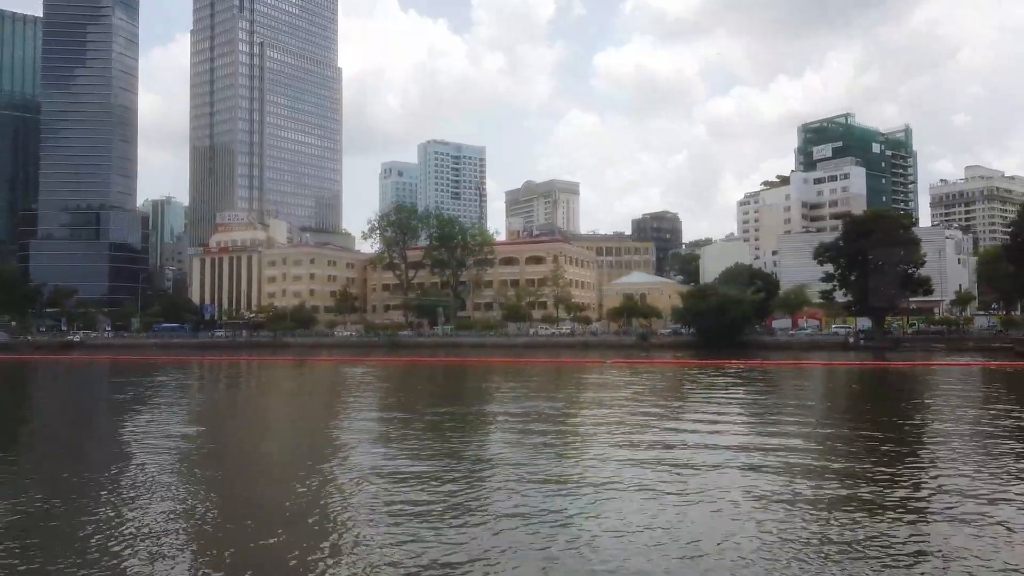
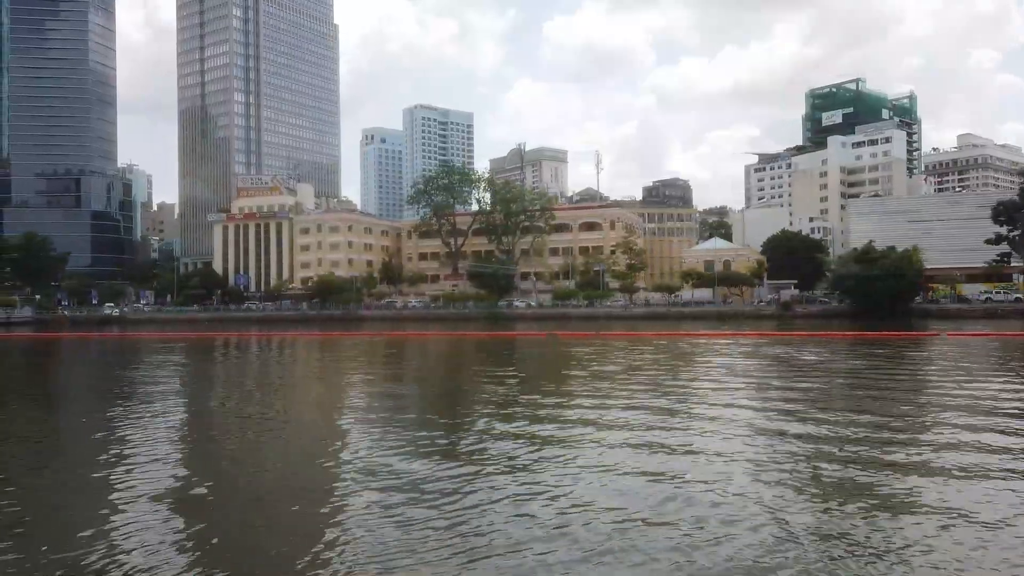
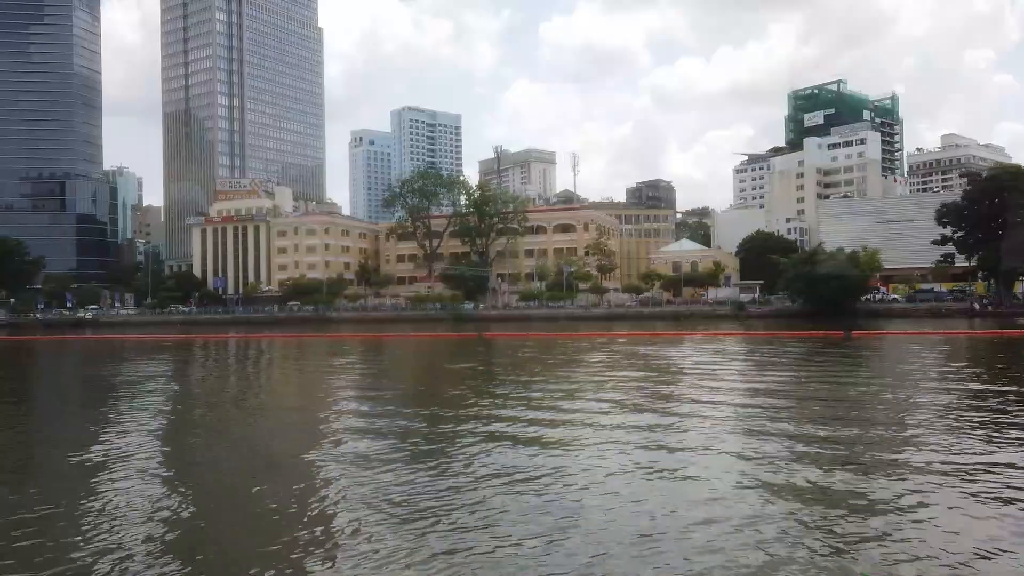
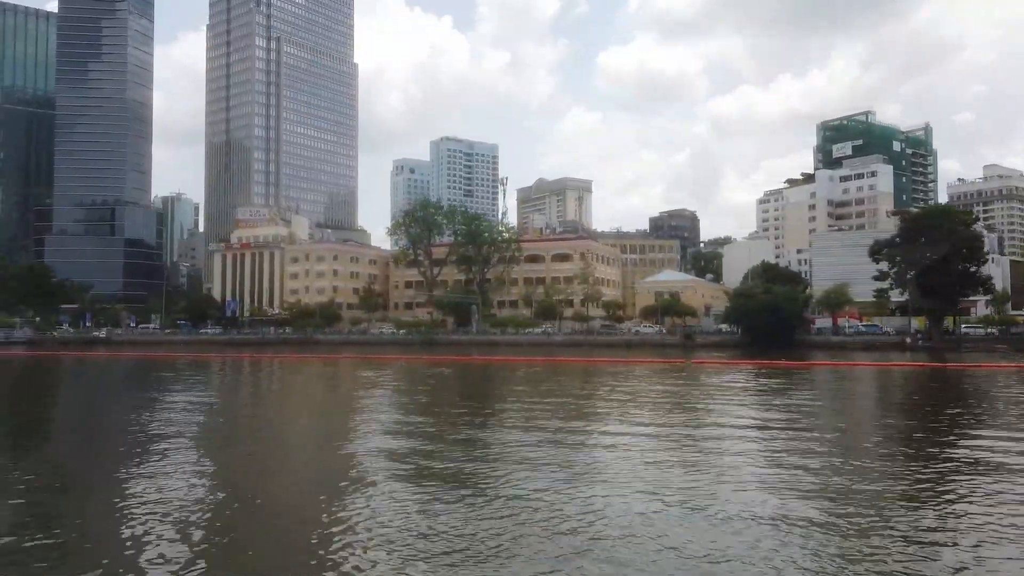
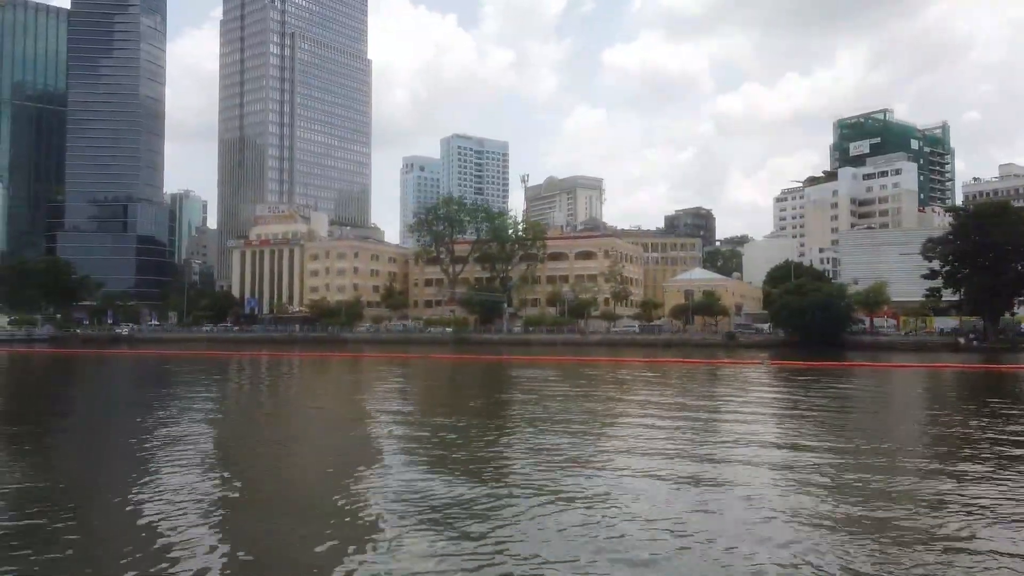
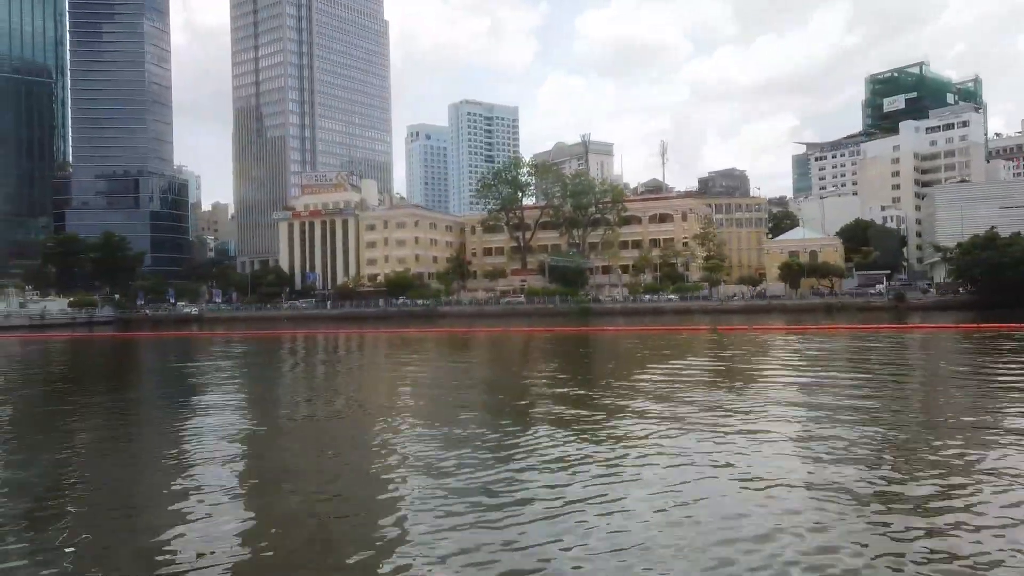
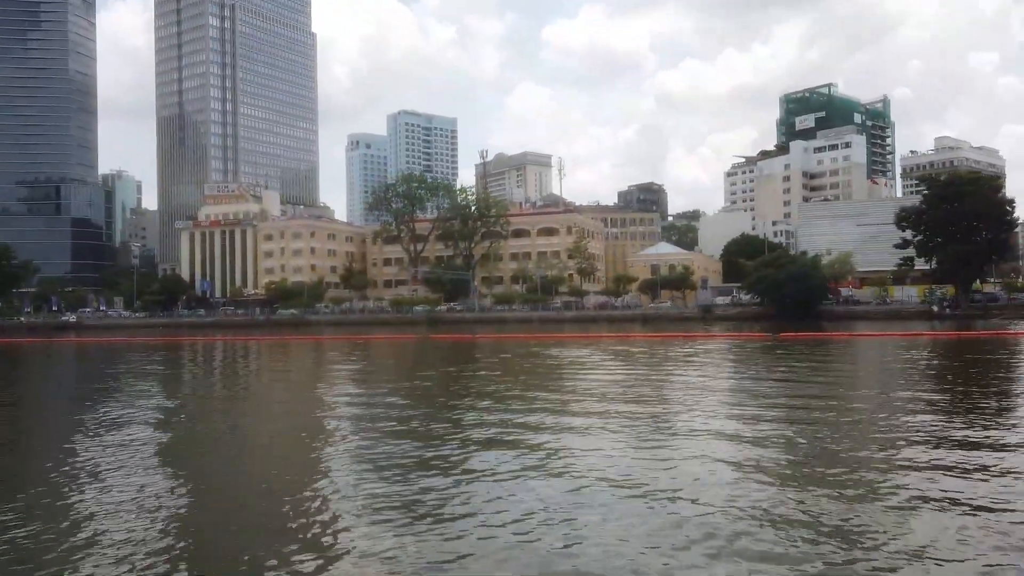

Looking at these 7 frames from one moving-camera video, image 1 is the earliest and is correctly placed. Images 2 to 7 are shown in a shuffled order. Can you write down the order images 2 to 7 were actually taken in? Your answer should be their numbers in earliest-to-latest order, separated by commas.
4, 5, 7, 3, 2, 6
